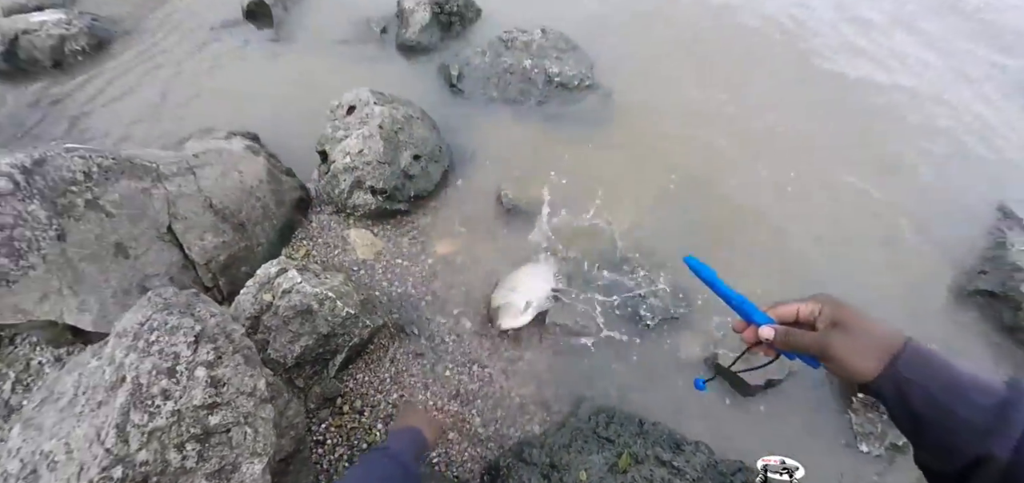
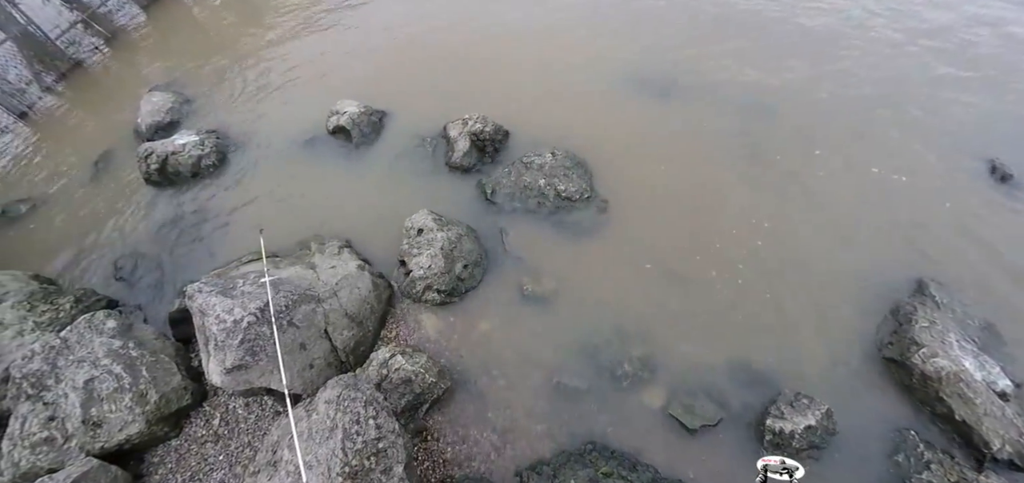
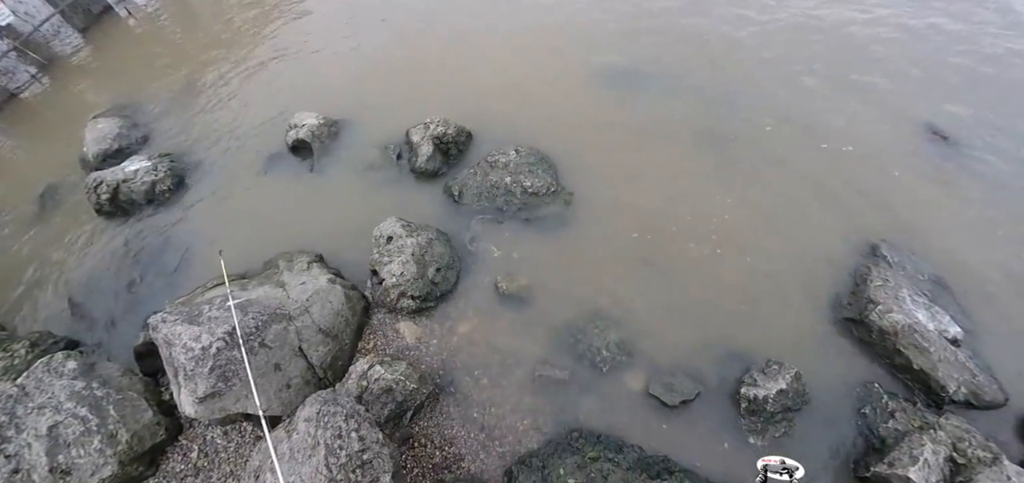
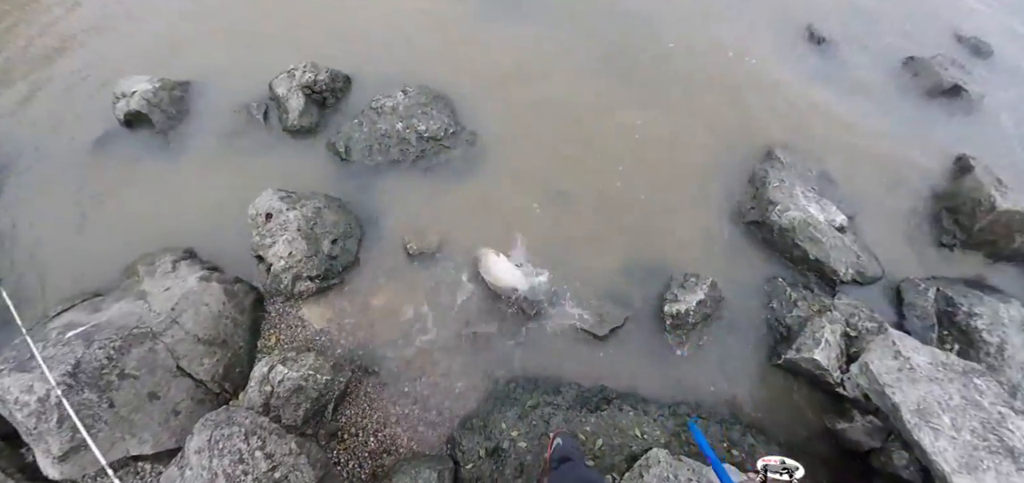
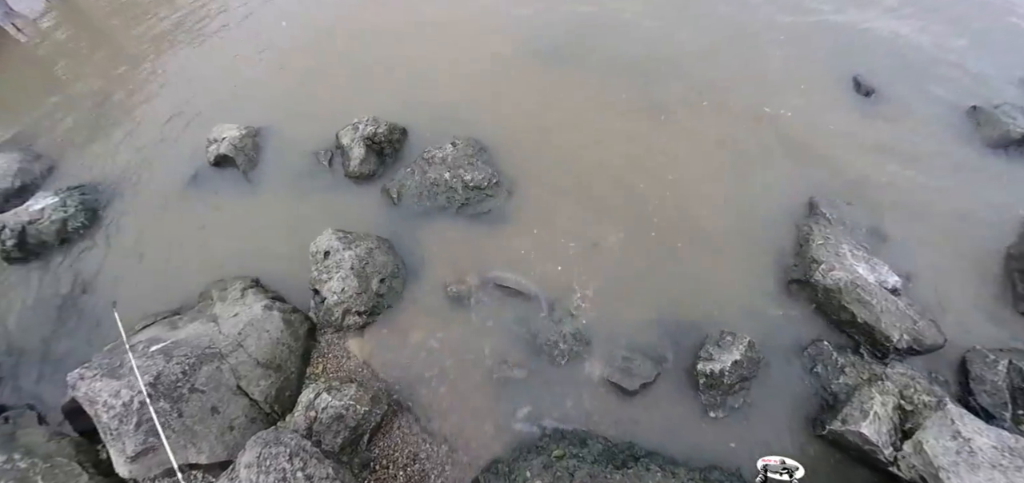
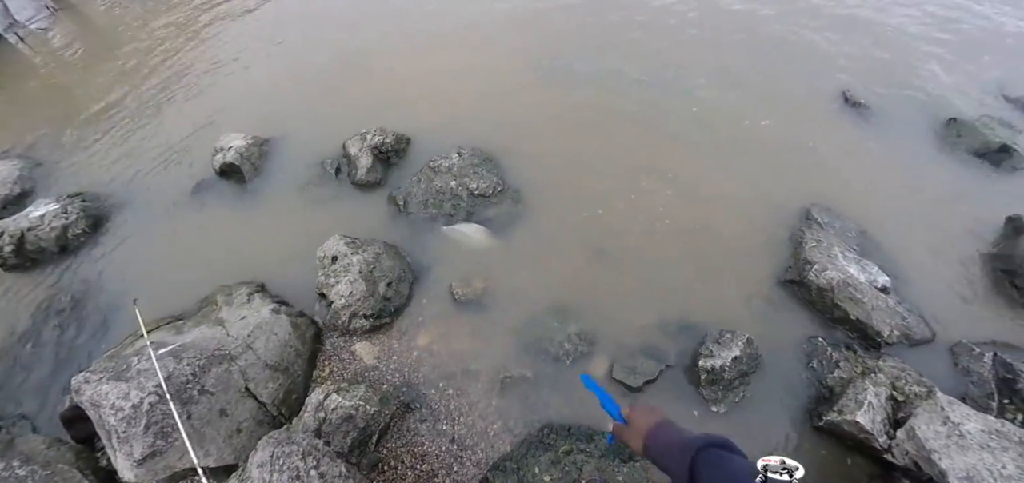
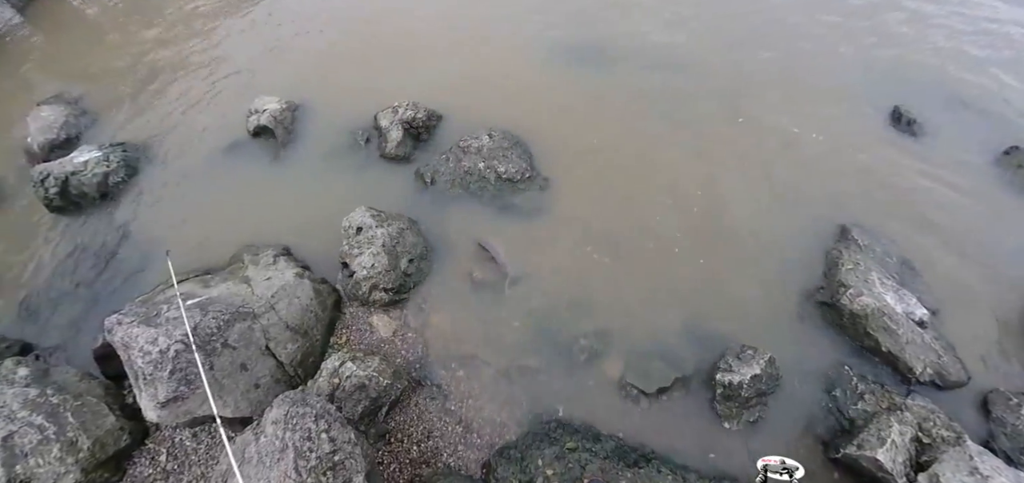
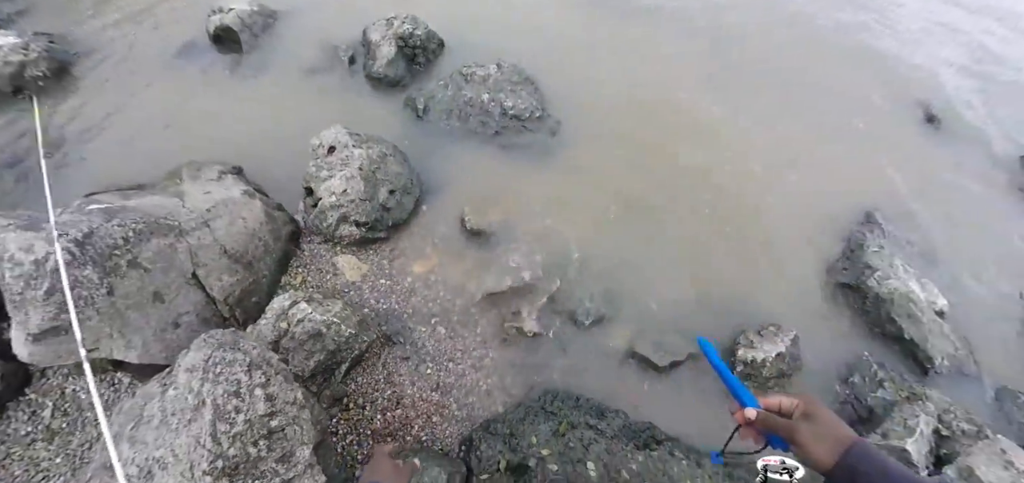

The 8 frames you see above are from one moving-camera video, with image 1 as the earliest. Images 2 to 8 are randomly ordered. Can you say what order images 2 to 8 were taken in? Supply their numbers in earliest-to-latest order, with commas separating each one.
8, 4, 5, 7, 2, 3, 6
